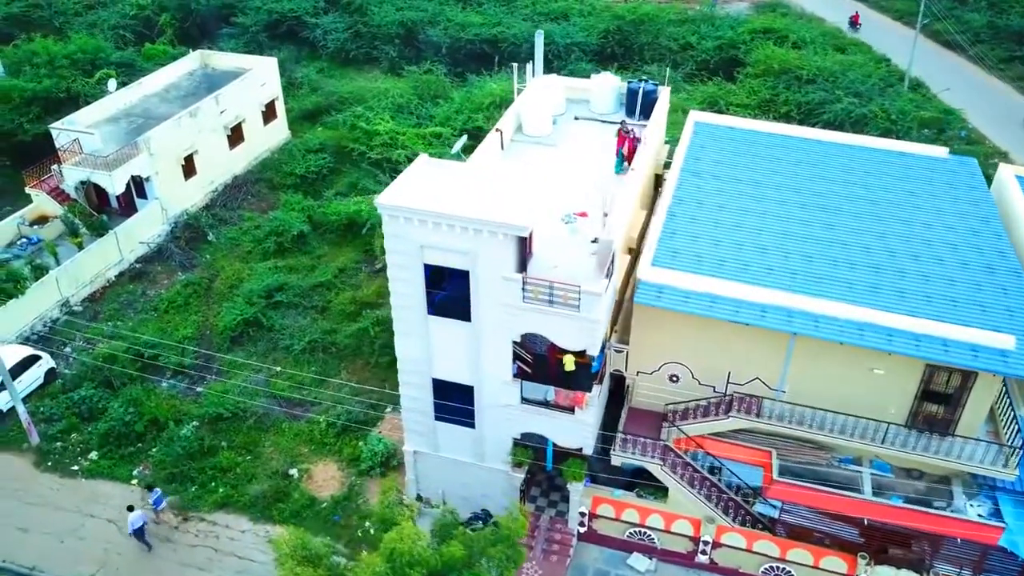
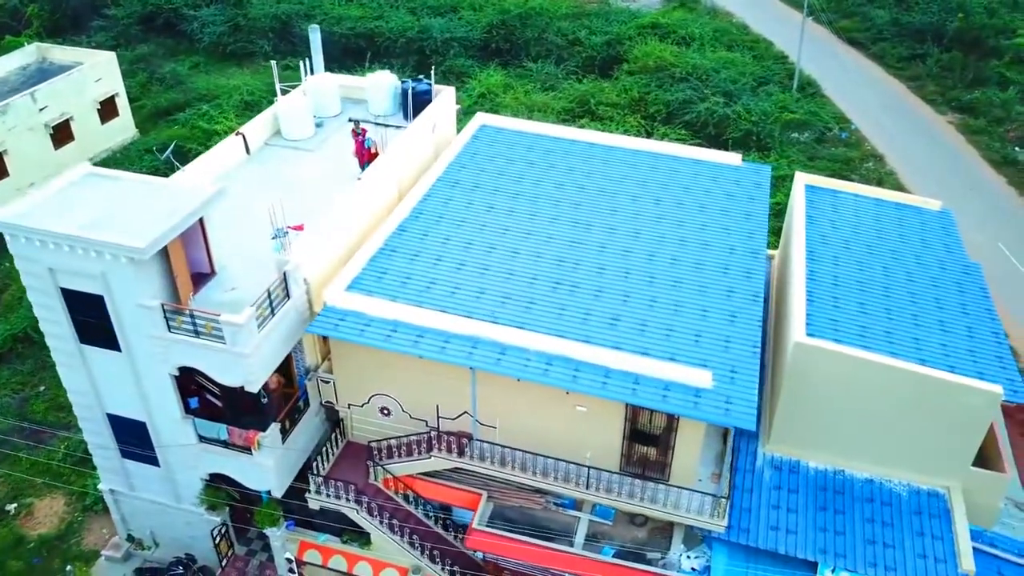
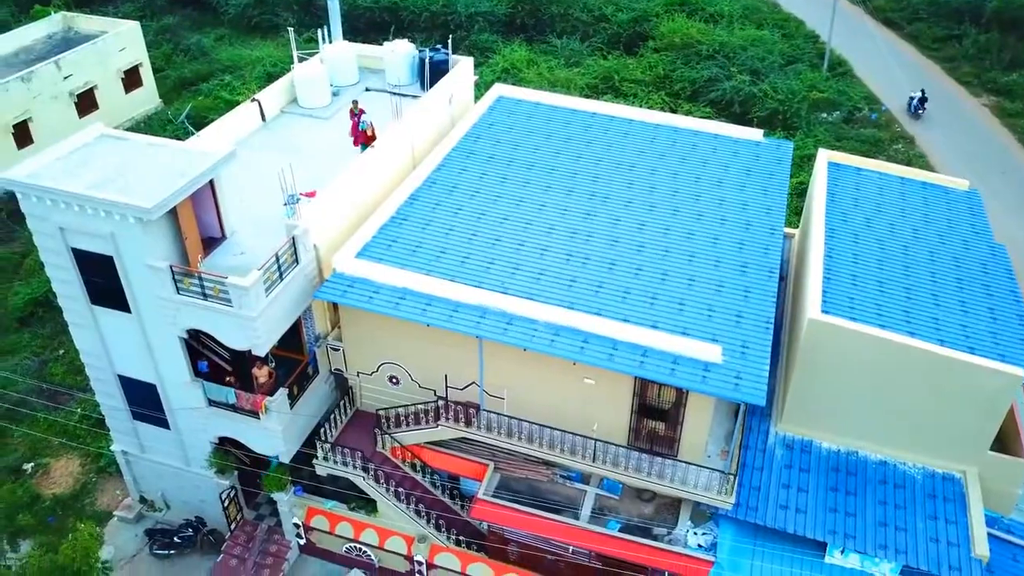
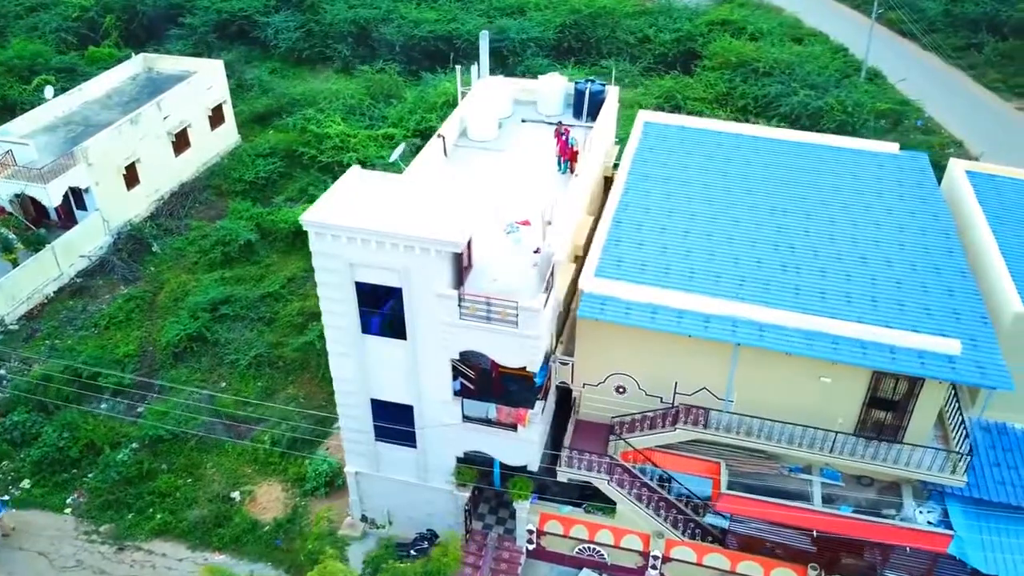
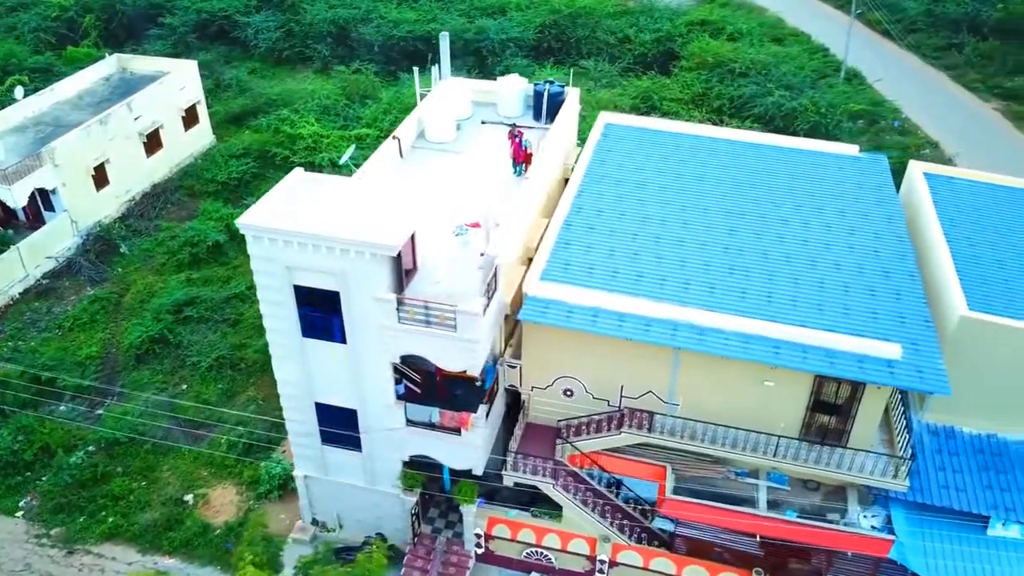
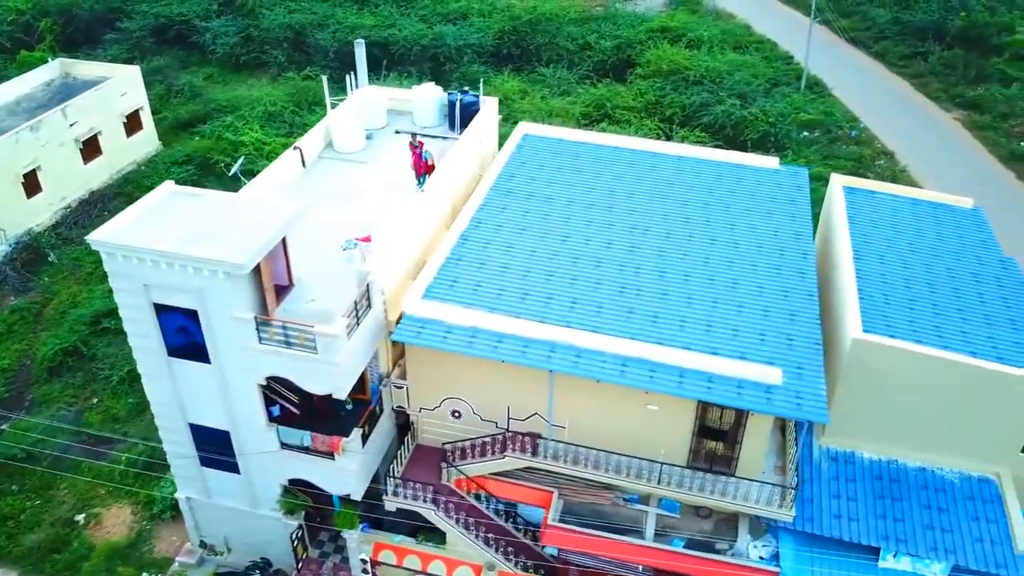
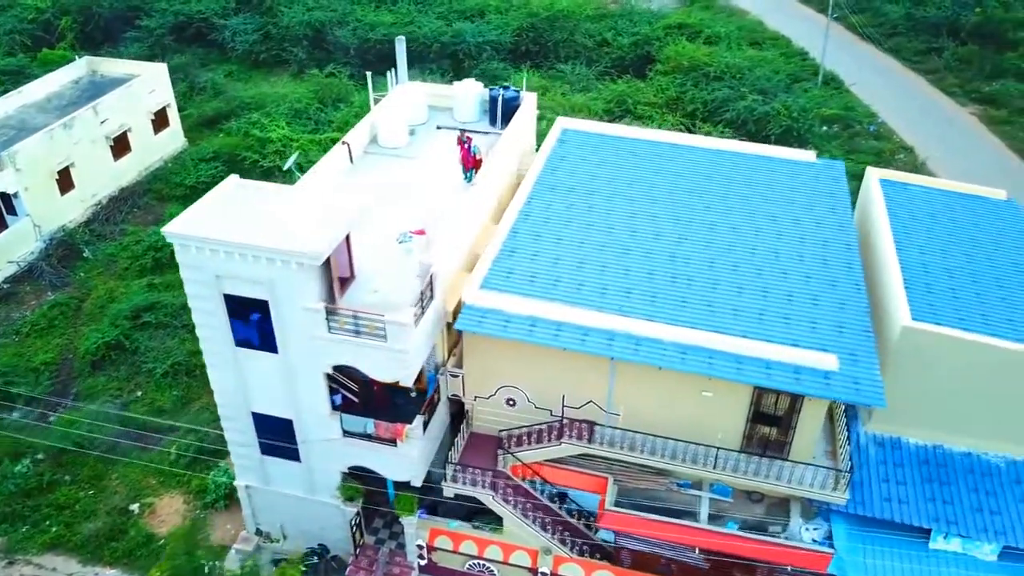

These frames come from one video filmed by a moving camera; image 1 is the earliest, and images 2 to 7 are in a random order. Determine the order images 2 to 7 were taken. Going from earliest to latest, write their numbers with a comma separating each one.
4, 5, 7, 6, 2, 3
